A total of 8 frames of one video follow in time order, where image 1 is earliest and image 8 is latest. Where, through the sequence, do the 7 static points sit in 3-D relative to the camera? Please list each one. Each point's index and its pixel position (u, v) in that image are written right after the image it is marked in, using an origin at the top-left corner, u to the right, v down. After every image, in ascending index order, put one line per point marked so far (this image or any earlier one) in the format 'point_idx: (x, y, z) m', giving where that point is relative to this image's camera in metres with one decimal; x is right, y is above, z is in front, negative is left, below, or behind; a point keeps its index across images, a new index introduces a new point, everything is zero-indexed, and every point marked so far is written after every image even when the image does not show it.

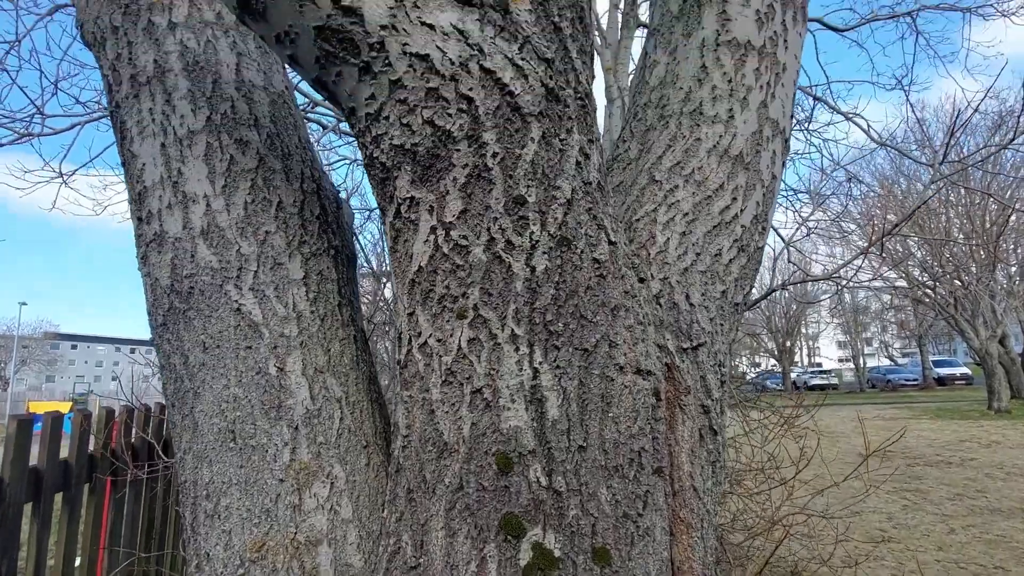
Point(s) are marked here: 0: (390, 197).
0: (-0.3, +0.2, +1.0) m
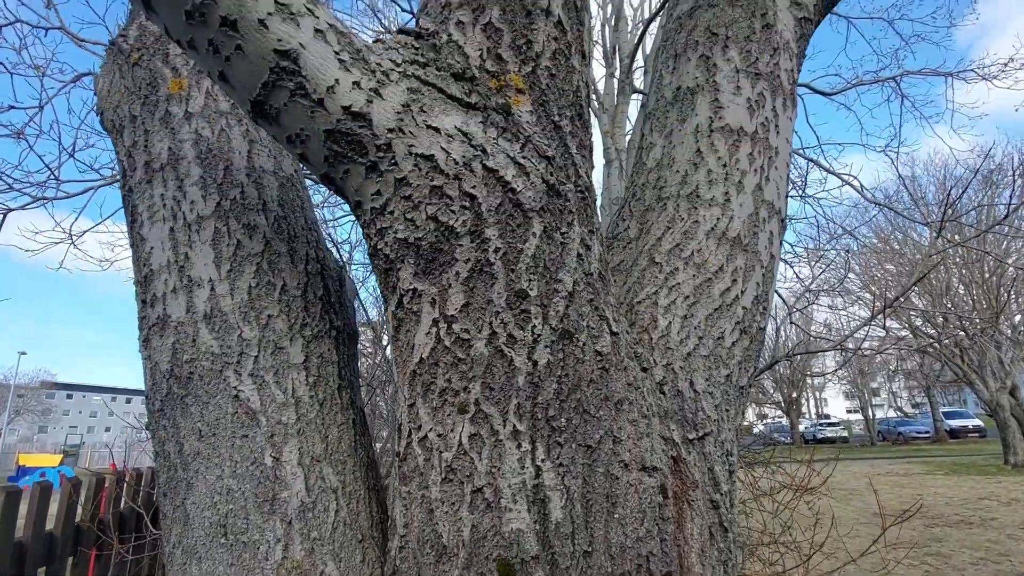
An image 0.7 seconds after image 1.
0: (-0.2, 0.0, +1.0) m
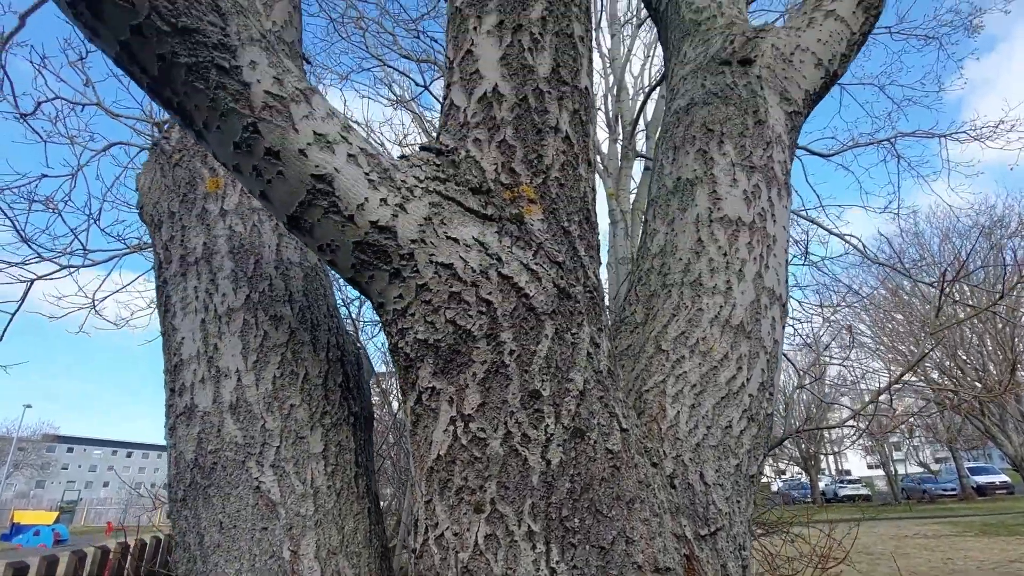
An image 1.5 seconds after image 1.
0: (-0.2, -0.2, +1.1) m
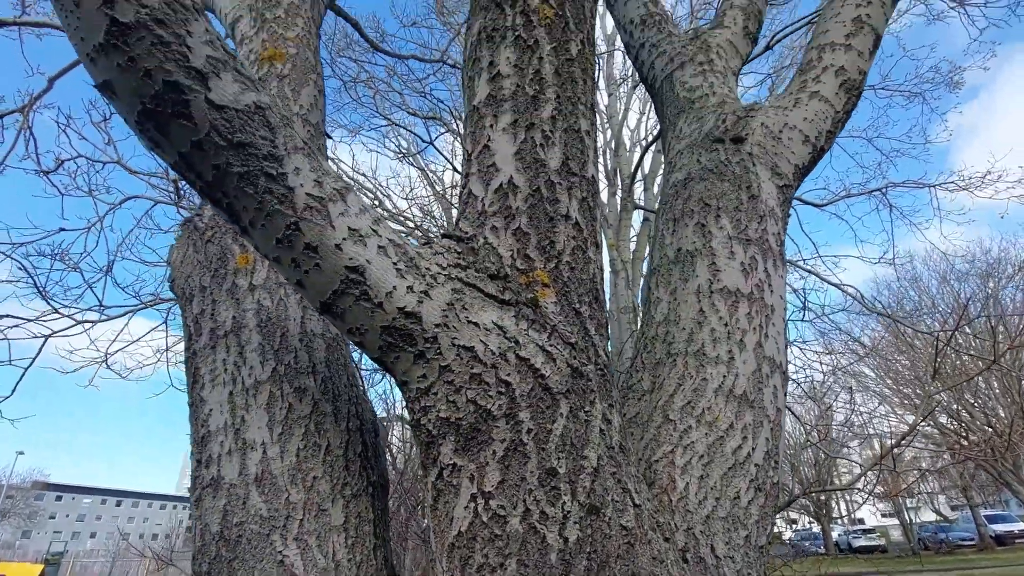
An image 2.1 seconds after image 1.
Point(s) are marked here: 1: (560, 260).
0: (-0.2, -0.4, +1.2) m
1: (+0.1, +0.1, +1.3) m
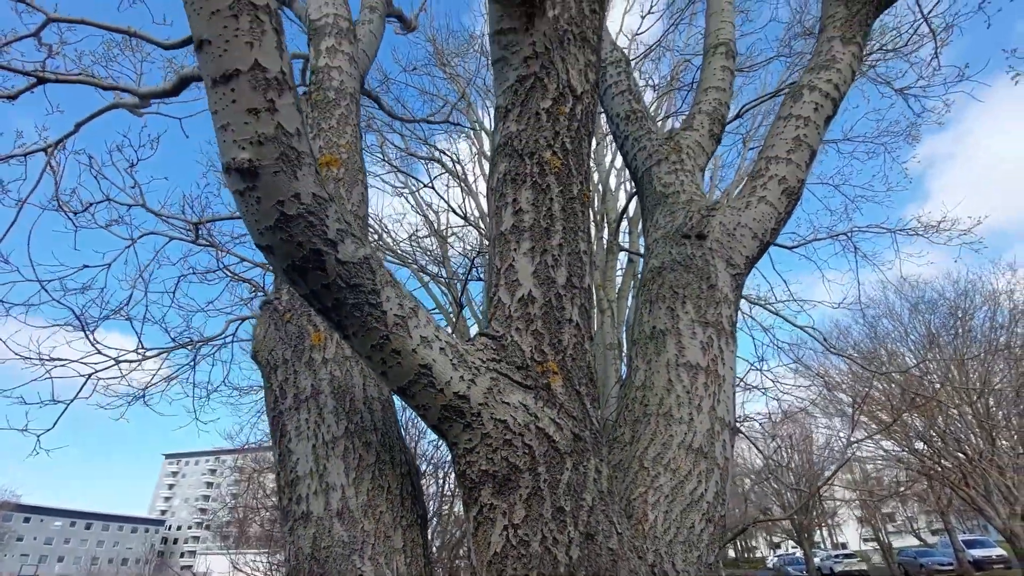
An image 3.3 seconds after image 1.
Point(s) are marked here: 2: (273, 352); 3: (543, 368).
0: (-0.1, -0.7, +1.6) m
1: (+0.2, -0.2, +1.8) m
2: (-1.0, -0.3, +2.1) m
3: (+0.1, -0.3, +1.7) m
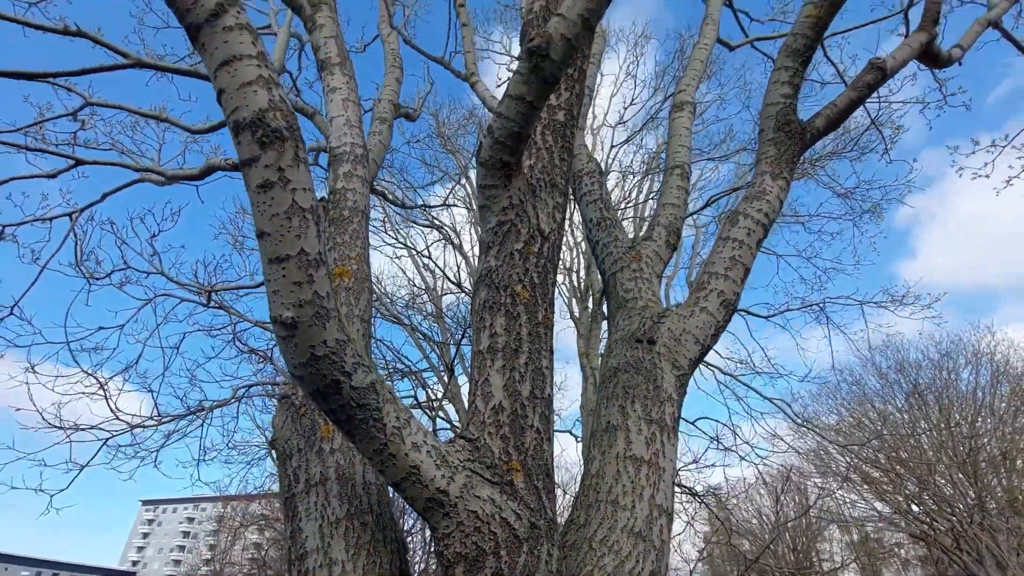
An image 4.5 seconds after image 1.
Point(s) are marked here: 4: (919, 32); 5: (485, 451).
0: (-0.2, -1.2, +2.0) m
1: (+0.1, -0.7, +2.2) m
2: (-1.1, -0.8, +2.5) m
3: (0.0, -0.8, +2.2) m
4: (+3.2, +2.0, +3.9) m
5: (-0.1, -0.7, +2.2) m
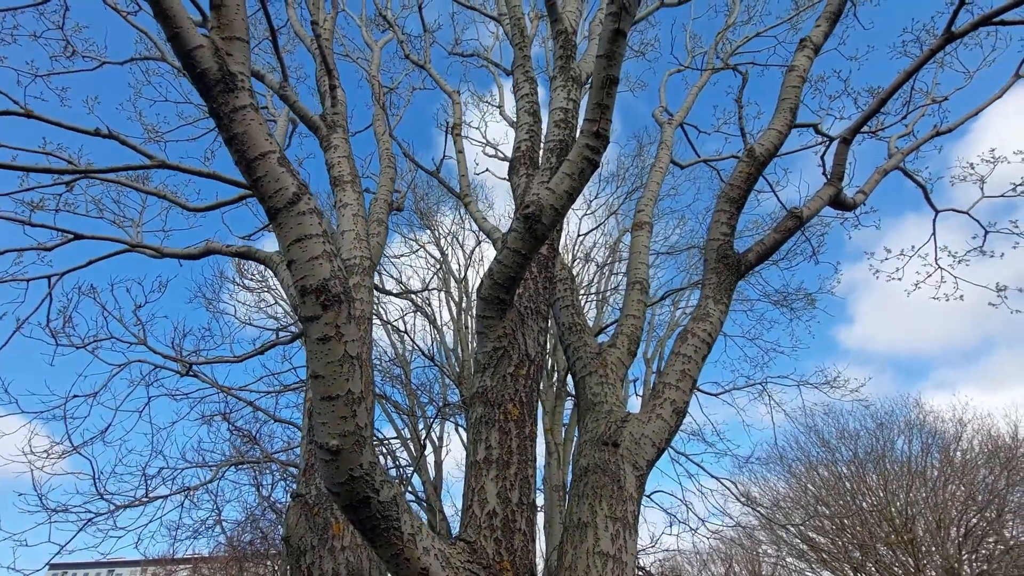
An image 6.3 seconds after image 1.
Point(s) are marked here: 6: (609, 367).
0: (-0.3, -1.8, +2.4) m
1: (0.0, -1.4, +2.6) m
2: (-1.2, -1.4, +2.9) m
3: (-0.1, -1.4, +2.6) m
4: (+3.1, +1.0, +4.8) m
5: (-0.2, -1.4, +2.6) m
6: (+0.8, -0.7, +4.3) m
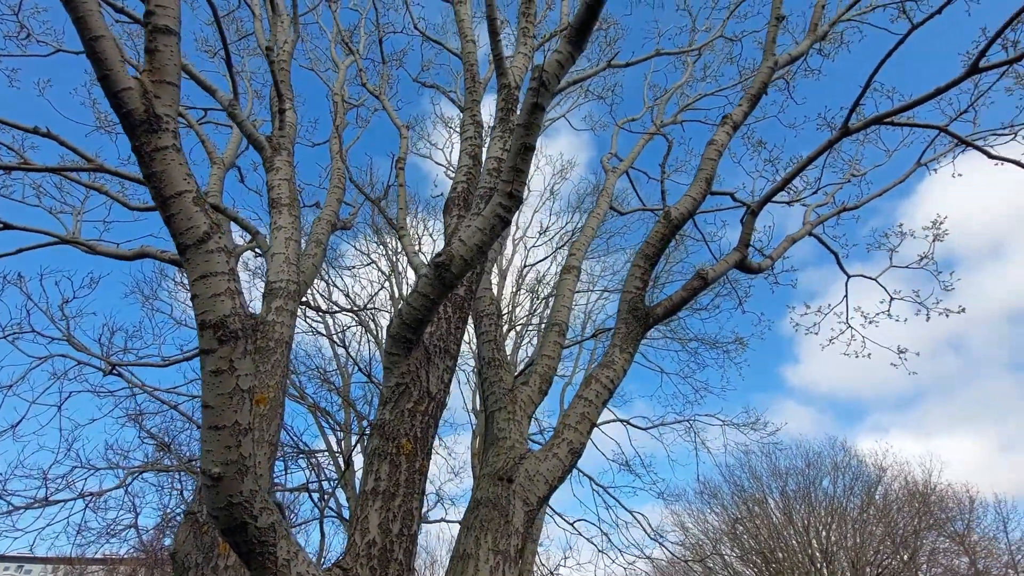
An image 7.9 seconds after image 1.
0: (-1.0, -2.0, +2.5) m
1: (-0.7, -1.7, +2.8) m
2: (-1.9, -1.6, +3.0) m
3: (-0.8, -1.7, +2.8) m
4: (+2.4, +0.4, +5.3) m
5: (-0.9, -1.6, +2.8) m
6: (+0.1, -1.1, +4.5) m
